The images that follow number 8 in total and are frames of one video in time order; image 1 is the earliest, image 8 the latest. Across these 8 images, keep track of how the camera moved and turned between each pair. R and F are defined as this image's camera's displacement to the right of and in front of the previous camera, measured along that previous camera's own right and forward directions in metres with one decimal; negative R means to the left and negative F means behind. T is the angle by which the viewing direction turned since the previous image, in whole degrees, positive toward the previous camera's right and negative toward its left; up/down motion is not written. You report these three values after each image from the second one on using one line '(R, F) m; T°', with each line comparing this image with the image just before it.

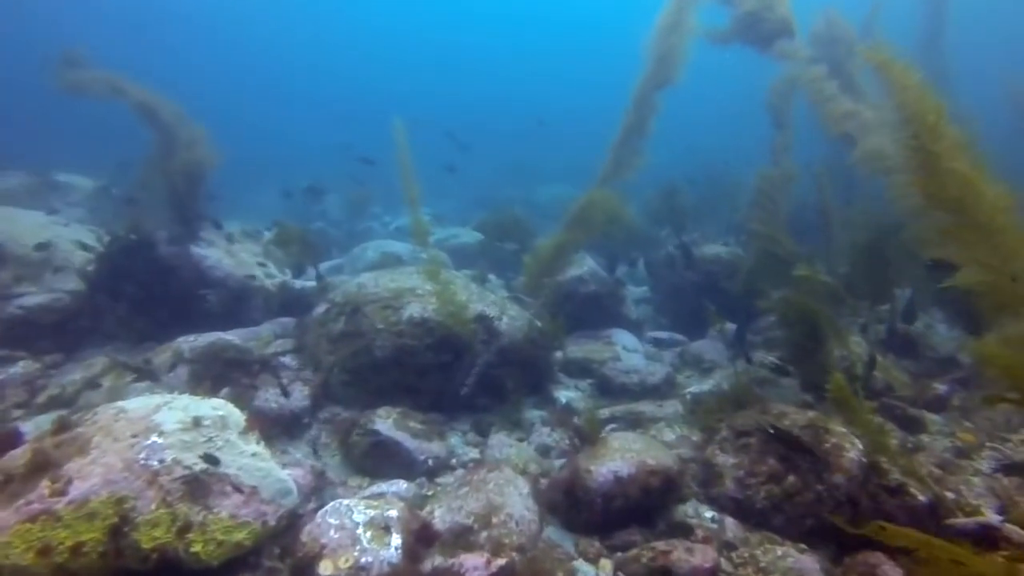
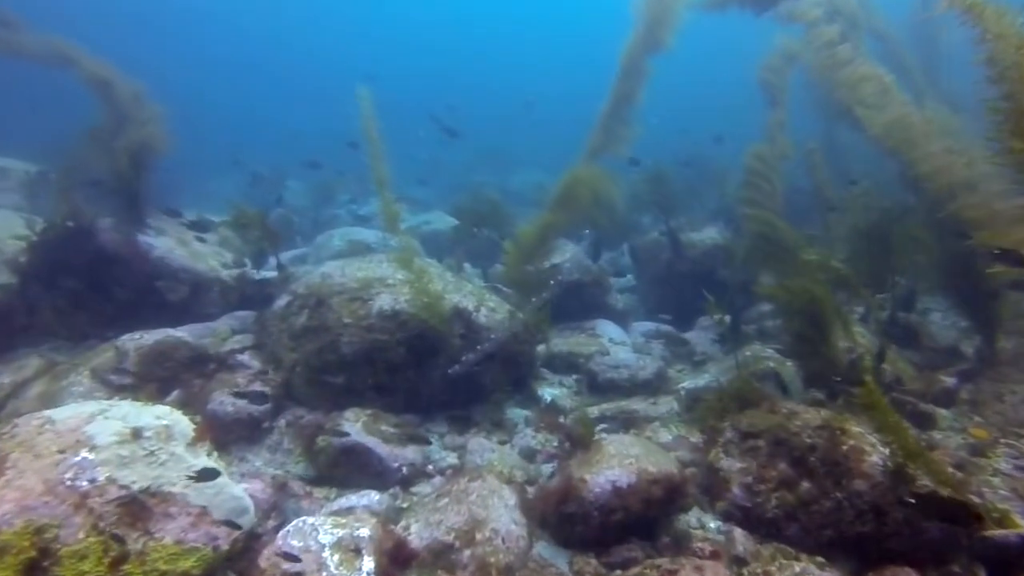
(-0.1, +0.6) m; +2°
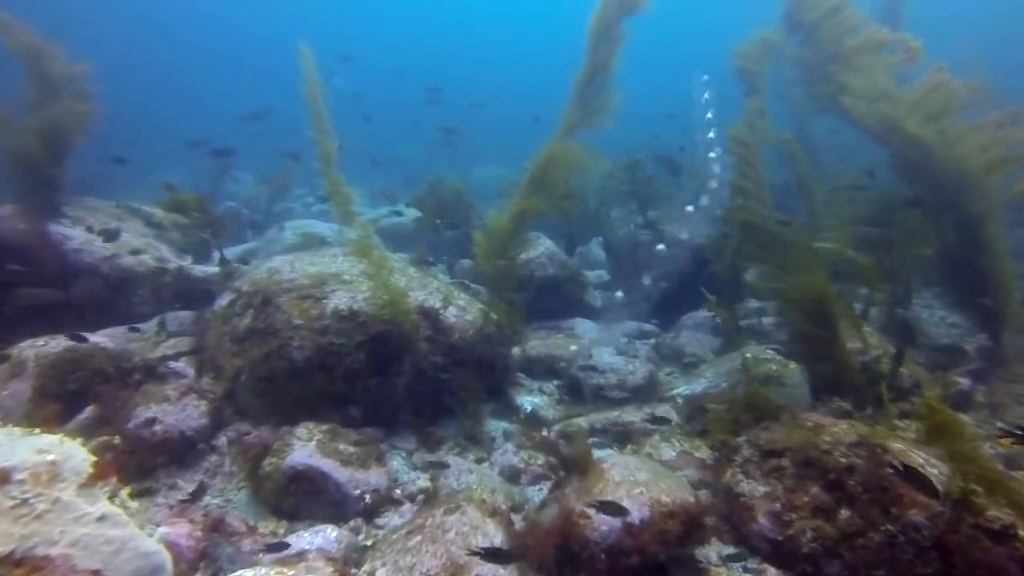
(-0.1, +0.9) m; +3°
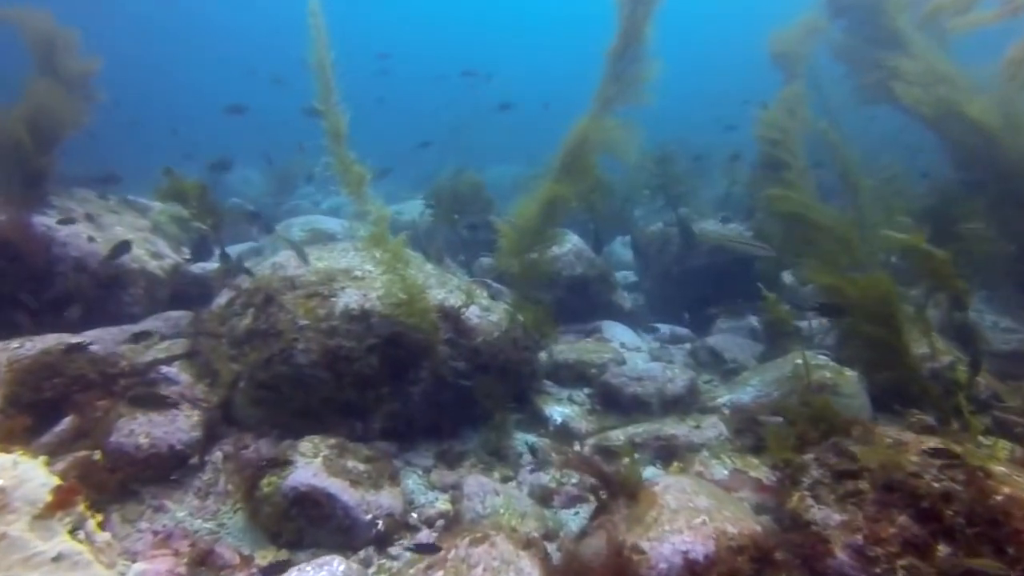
(-0.1, +0.6) m; -1°
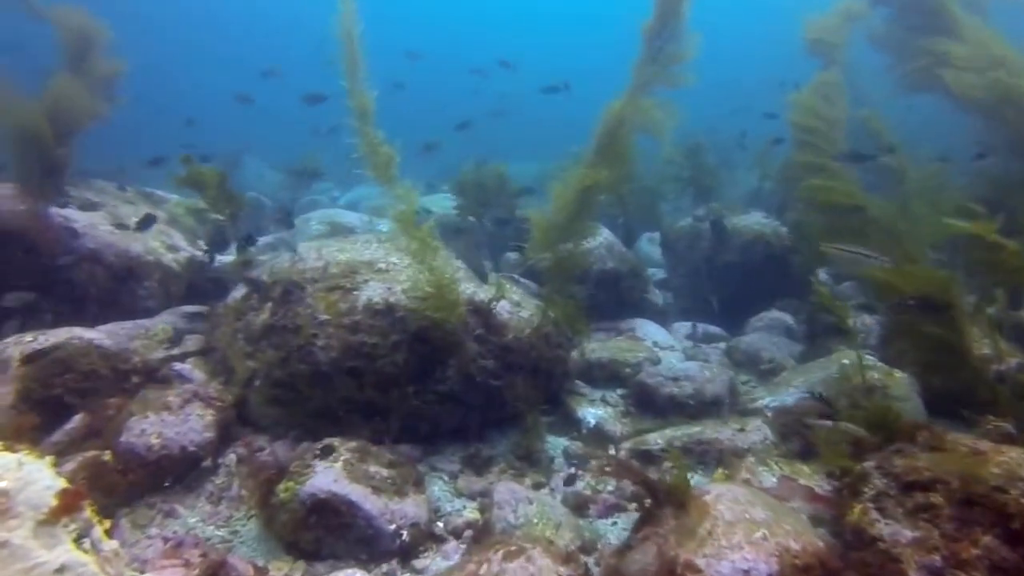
(-0.1, +0.3) m; -1°
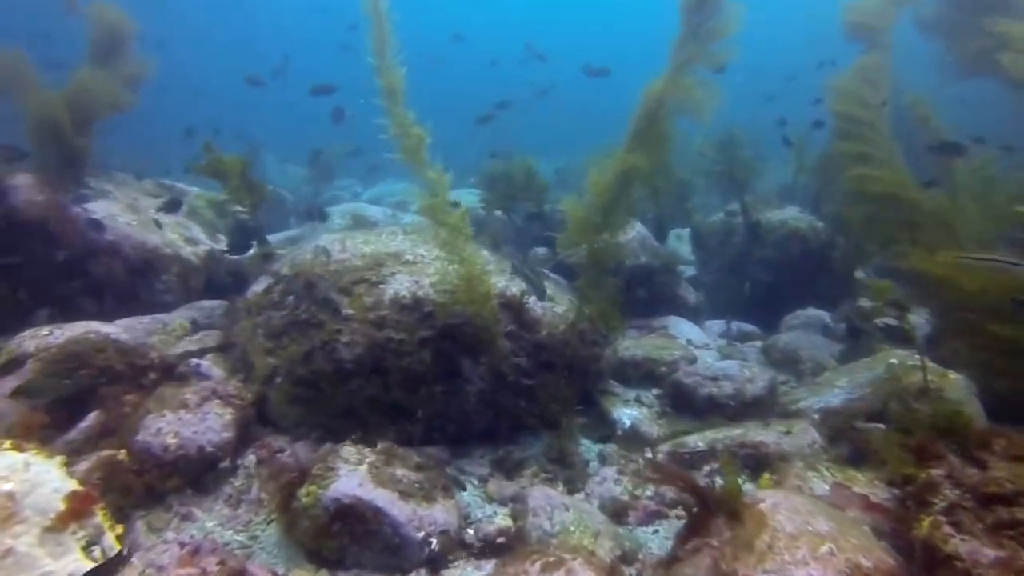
(-0.1, +0.3) m; -1°
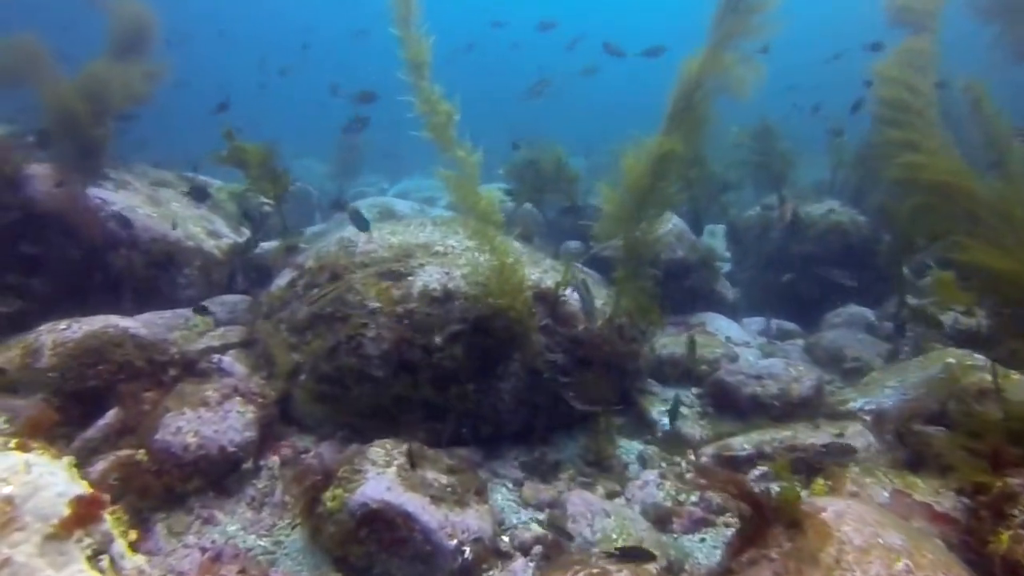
(-0.1, +0.2) m; -2°
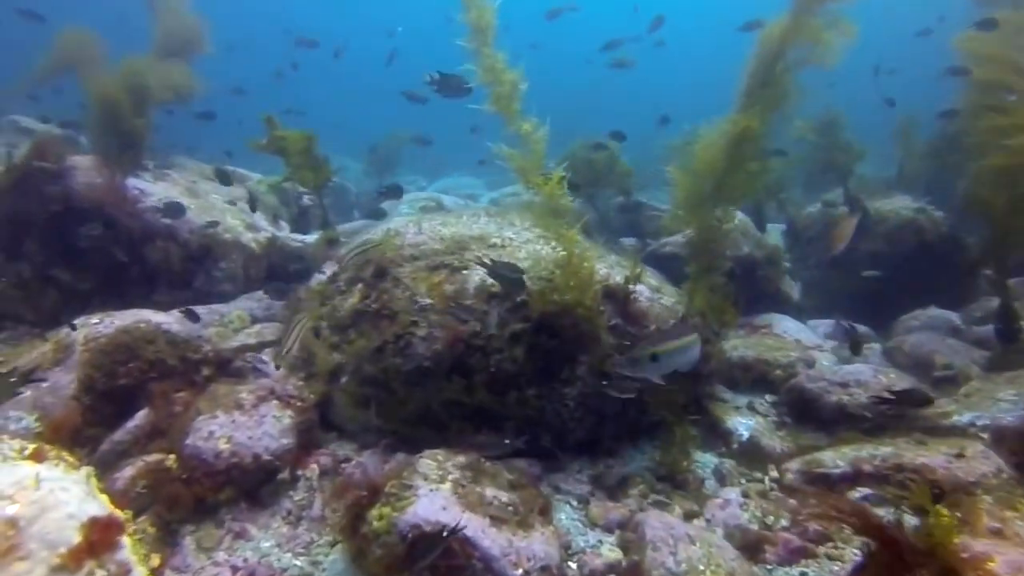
(-0.2, +0.4) m; -3°
